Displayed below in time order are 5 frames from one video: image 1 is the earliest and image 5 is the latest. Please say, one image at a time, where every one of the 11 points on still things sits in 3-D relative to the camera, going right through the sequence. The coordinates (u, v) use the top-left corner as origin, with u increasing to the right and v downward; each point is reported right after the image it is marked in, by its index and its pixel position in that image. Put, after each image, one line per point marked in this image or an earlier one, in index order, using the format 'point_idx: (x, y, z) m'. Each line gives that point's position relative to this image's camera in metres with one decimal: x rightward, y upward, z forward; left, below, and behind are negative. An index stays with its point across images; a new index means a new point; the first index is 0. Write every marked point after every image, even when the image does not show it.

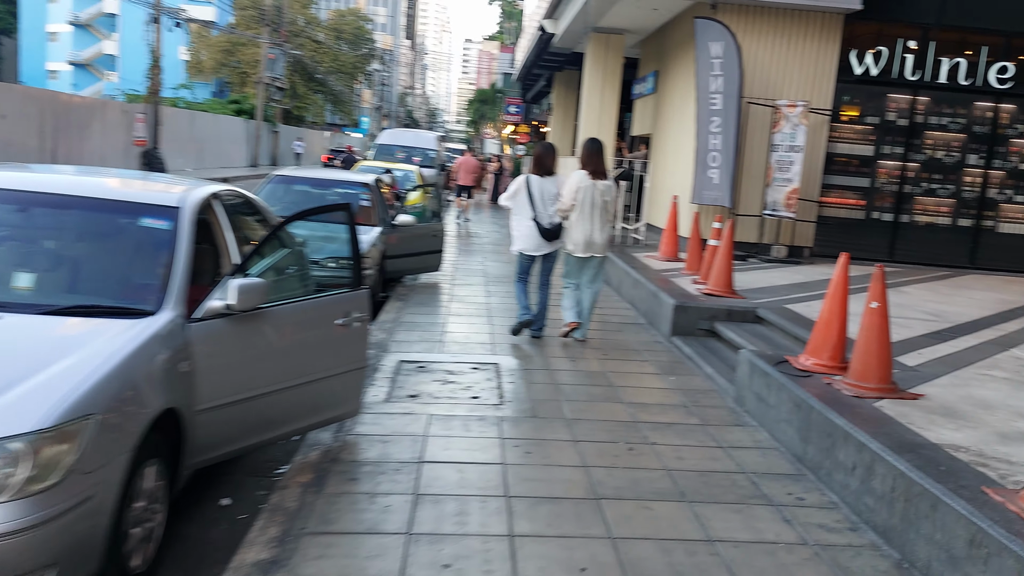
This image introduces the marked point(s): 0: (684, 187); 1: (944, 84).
0: (+2.5, +1.5, +12.0) m
1: (+5.9, +2.8, +11.3) m
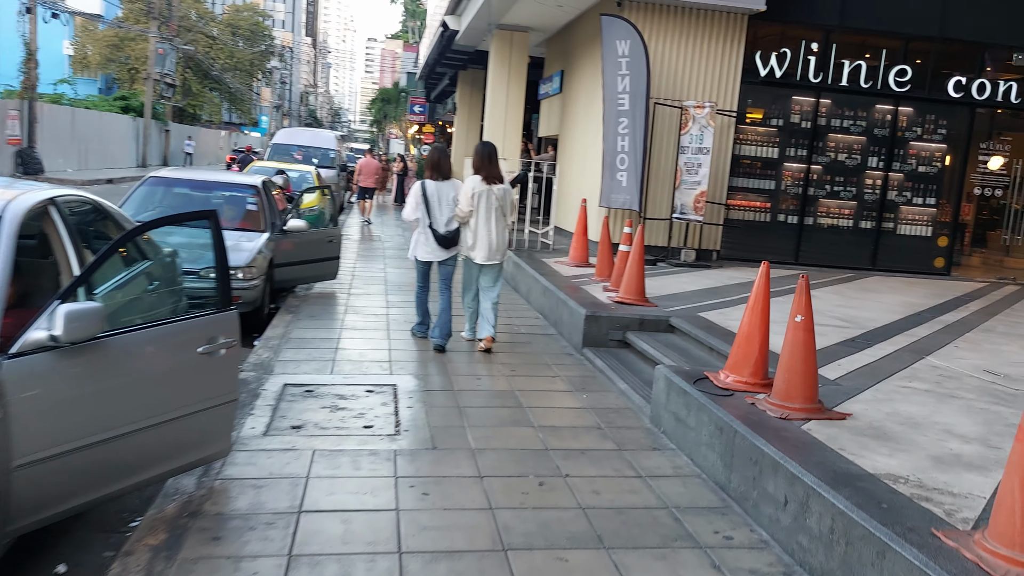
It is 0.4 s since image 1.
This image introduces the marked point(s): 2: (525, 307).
0: (+1.1, +1.4, +11.7) m
1: (+4.6, +2.7, +11.3) m
2: (+0.1, -0.2, +9.2) m
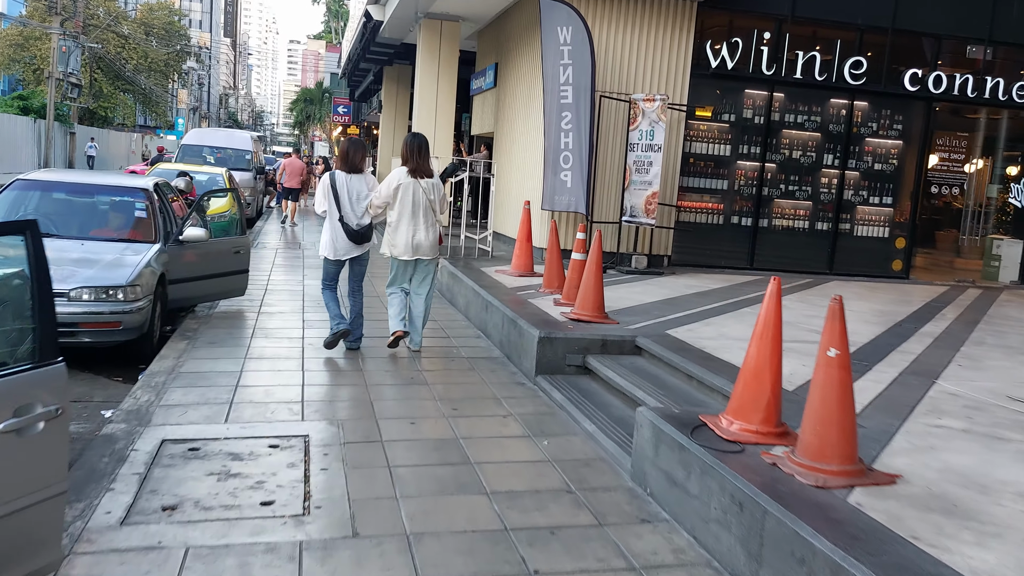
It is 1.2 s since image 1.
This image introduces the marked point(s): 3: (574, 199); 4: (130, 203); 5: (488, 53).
0: (+0.3, +1.2, +10.6) m
1: (+3.7, +2.7, +10.6) m
2: (-0.5, -0.4, +8.2) m
3: (+0.7, +1.1, +9.9) m
4: (-3.7, +0.8, +8.0) m
5: (-0.4, +4.0, +14.1) m
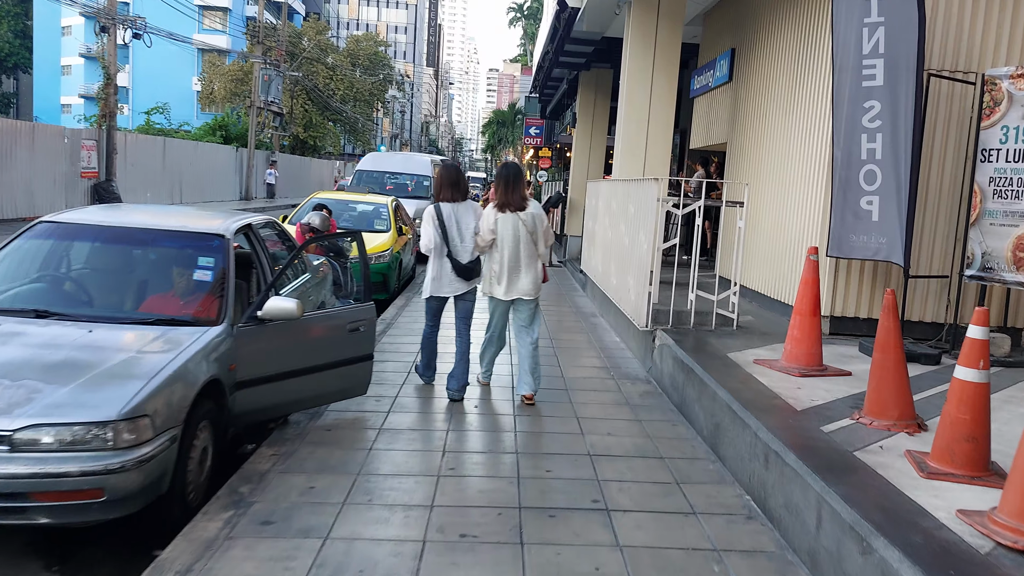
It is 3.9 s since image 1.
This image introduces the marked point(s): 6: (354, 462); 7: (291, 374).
0: (+2.5, +0.5, +6.9) m
1: (+5.8, +1.9, +6.2) m
2: (+1.1, -1.0, +4.7) m
3: (+2.8, +0.3, +6.1) m
4: (-2.0, +0.2, +5.3) m
5: (+2.6, +3.2, +10.5) m
6: (-0.9, -1.0, +4.5) m
7: (-1.3, -0.5, +5.1) m
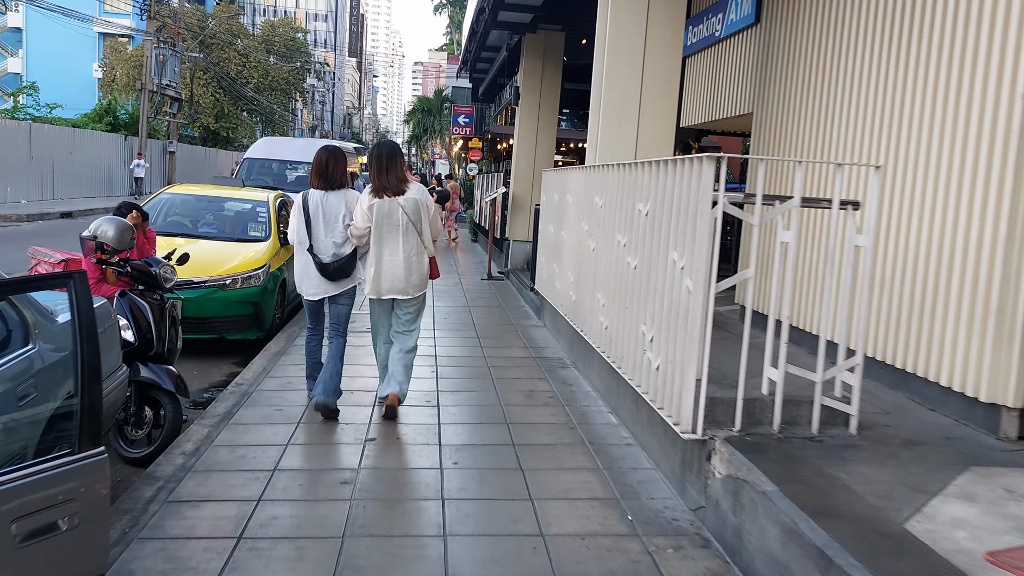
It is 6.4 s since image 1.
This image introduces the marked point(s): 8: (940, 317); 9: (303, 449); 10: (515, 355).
0: (+2.2, +0.2, +3.9) m
1: (+5.5, +1.6, +3.4) m
2: (+1.0, -1.3, +1.5) m
3: (+2.5, 0.0, +3.1) m
4: (-2.1, -0.2, +1.8) m
5: (+2.0, +2.9, +7.5) m
6: (-0.9, -1.3, +1.2) m
7: (-1.5, -0.9, +1.8) m
8: (+2.0, -0.1, +4.3) m
9: (-1.2, -0.9, +4.6) m
10: (0.0, -0.6, +7.3) m
